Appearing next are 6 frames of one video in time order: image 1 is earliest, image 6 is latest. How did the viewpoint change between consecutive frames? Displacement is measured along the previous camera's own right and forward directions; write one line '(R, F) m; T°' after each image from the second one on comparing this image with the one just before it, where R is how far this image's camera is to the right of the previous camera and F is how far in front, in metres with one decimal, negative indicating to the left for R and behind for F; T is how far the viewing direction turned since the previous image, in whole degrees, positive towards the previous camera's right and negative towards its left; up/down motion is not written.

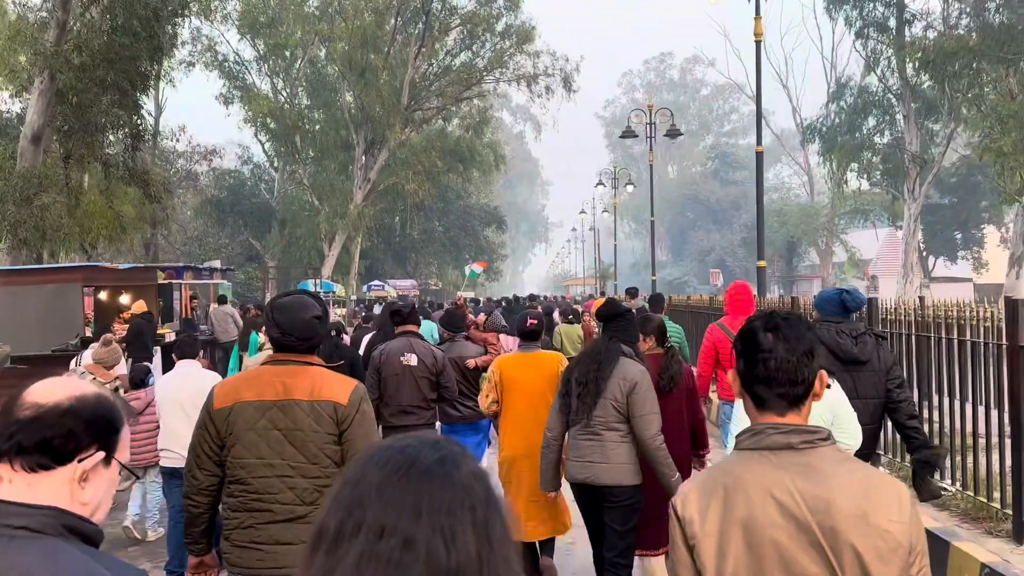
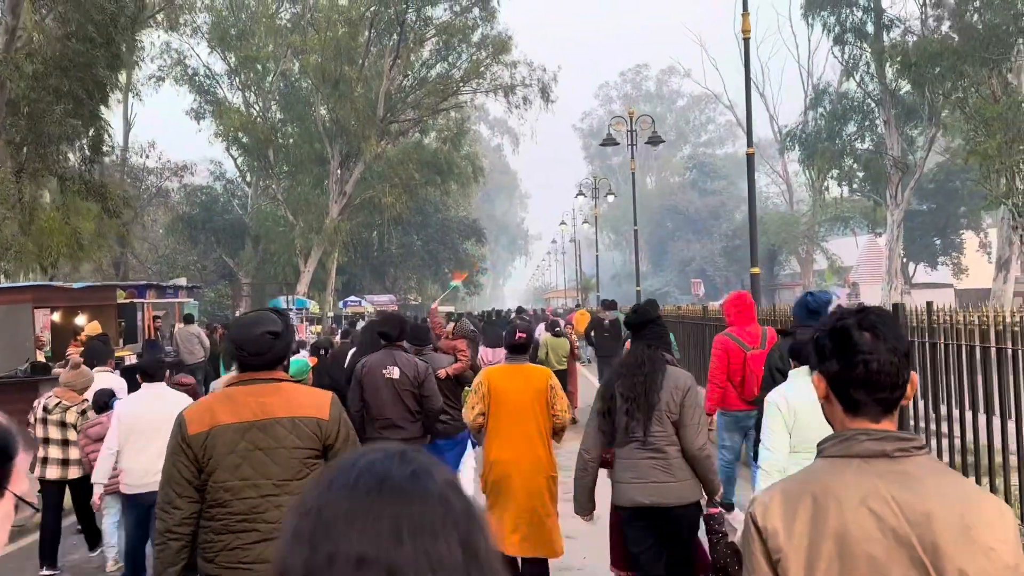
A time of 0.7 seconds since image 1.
(0.0, +0.8) m; +1°
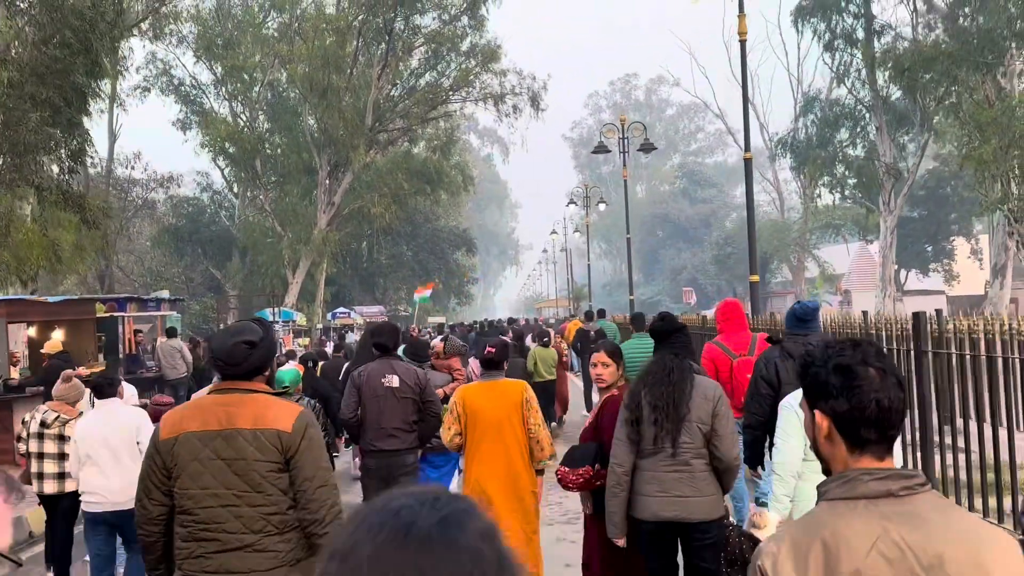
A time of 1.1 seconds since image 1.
(0.0, +0.5) m; +1°
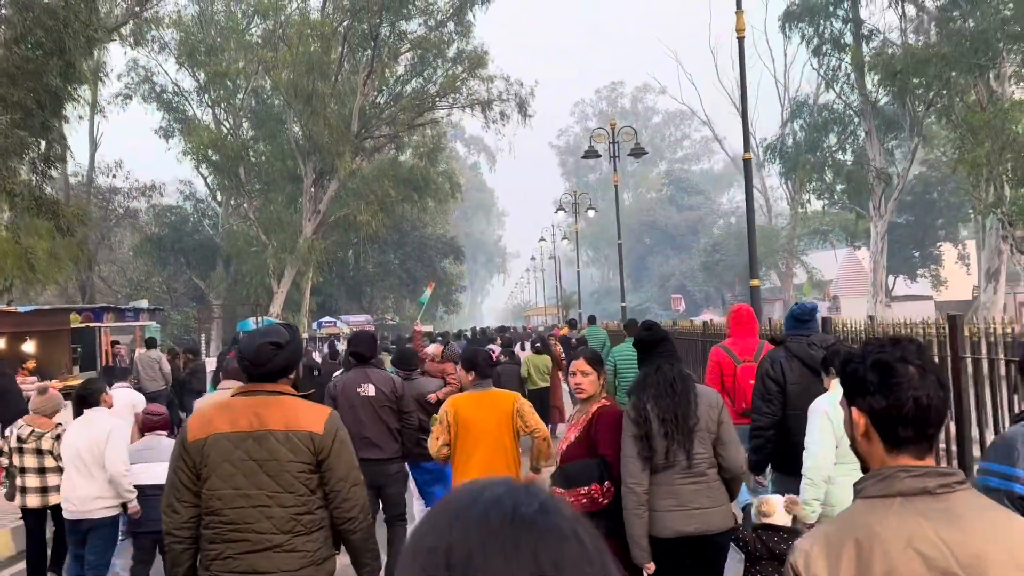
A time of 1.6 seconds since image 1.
(-0.1, +0.5) m; +1°
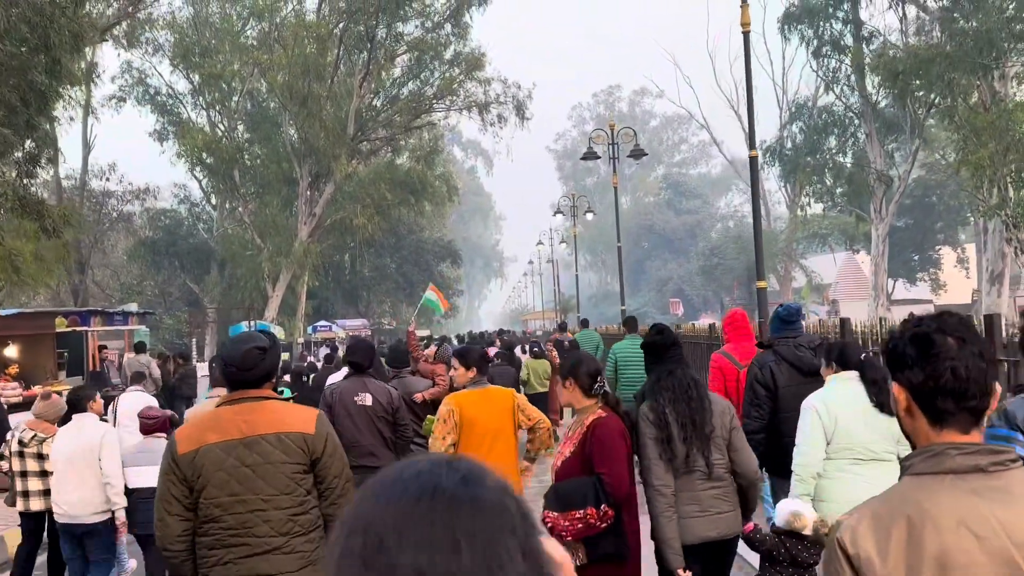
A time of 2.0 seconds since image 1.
(0.0, +0.4) m; 0°
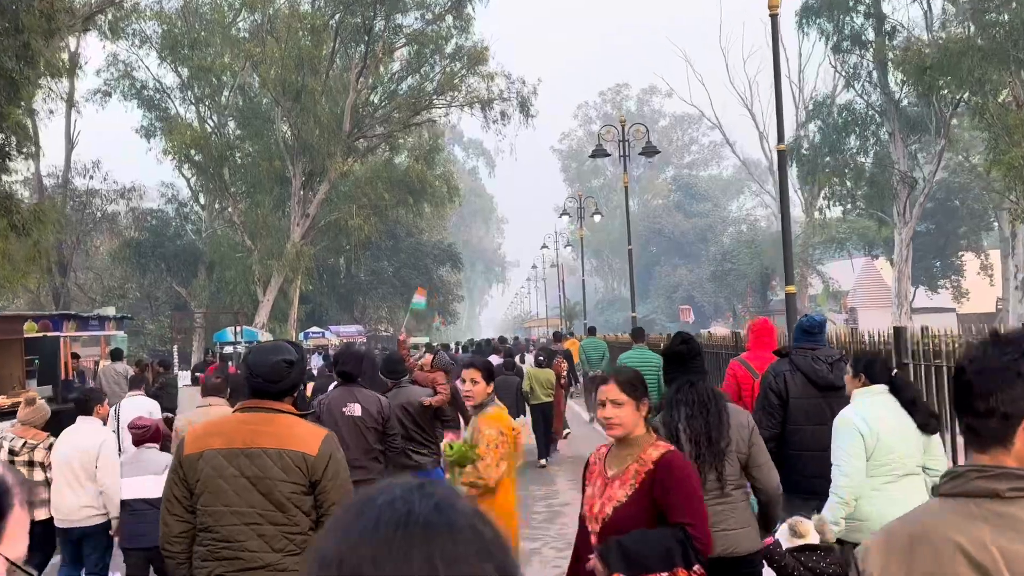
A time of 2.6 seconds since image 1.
(-0.1, +2.2) m; 0°
